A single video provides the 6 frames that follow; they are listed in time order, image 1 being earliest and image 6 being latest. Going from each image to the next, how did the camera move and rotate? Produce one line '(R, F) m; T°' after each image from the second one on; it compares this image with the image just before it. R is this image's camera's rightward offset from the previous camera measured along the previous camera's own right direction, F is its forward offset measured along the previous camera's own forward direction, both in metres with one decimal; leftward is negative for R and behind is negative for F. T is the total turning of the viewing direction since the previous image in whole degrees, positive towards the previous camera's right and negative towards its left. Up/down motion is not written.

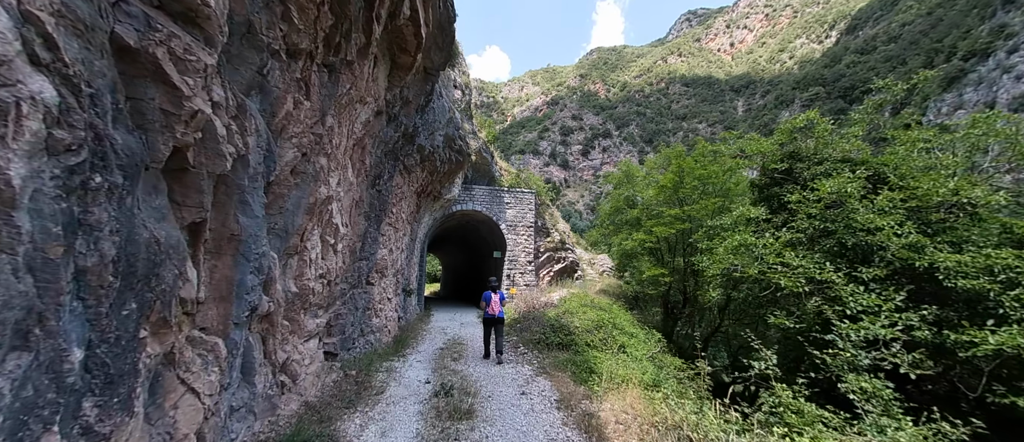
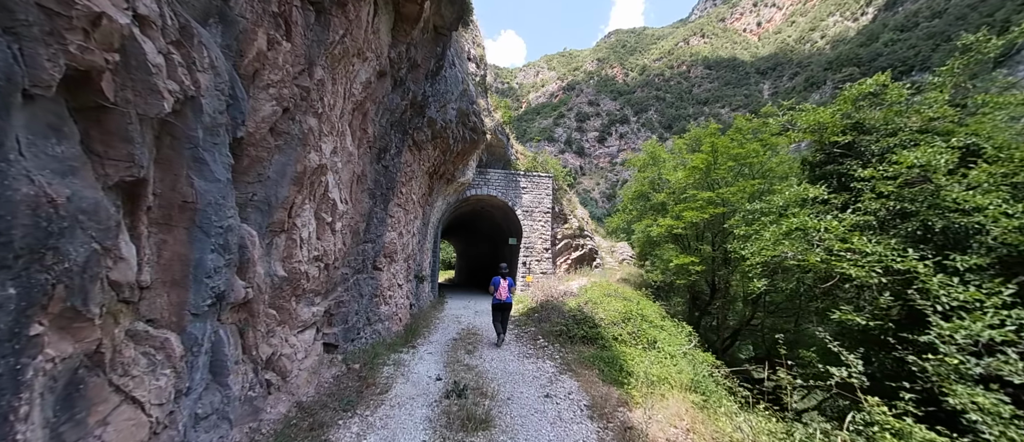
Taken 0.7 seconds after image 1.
(-0.1, +0.7) m; -2°
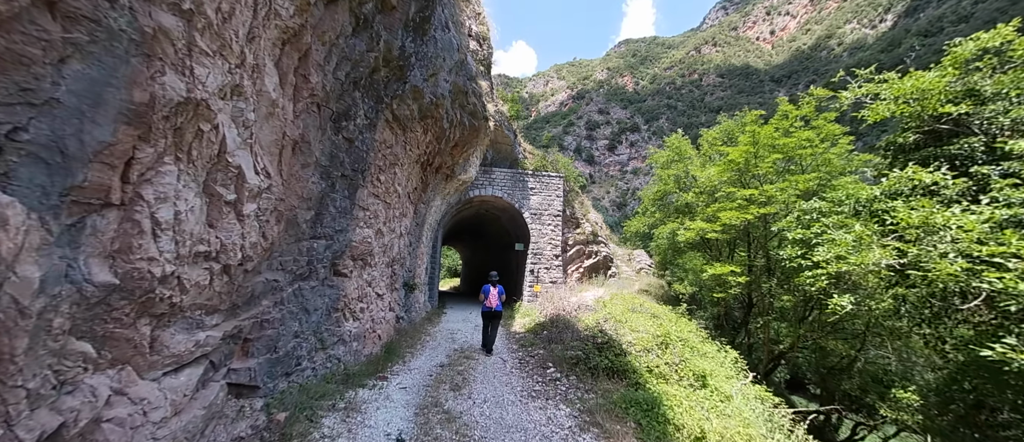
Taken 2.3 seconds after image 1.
(+0.1, +1.6) m; -1°
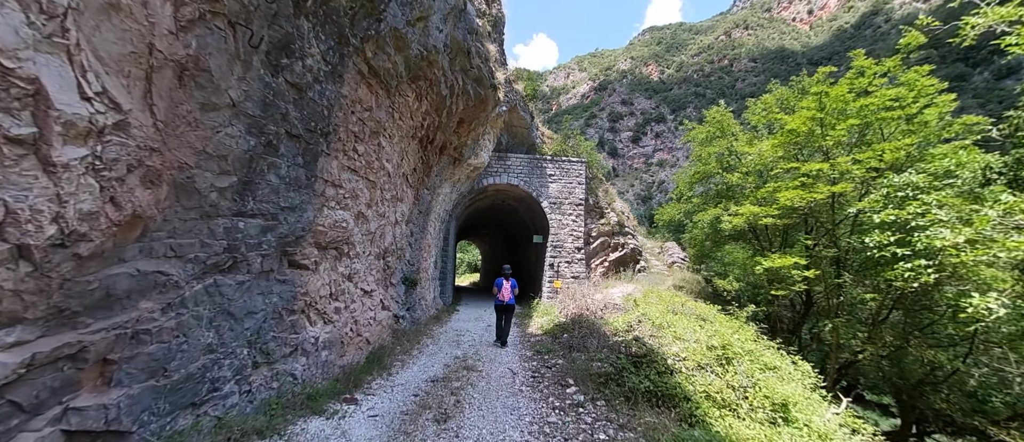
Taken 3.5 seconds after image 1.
(+0.2, +1.3) m; -4°
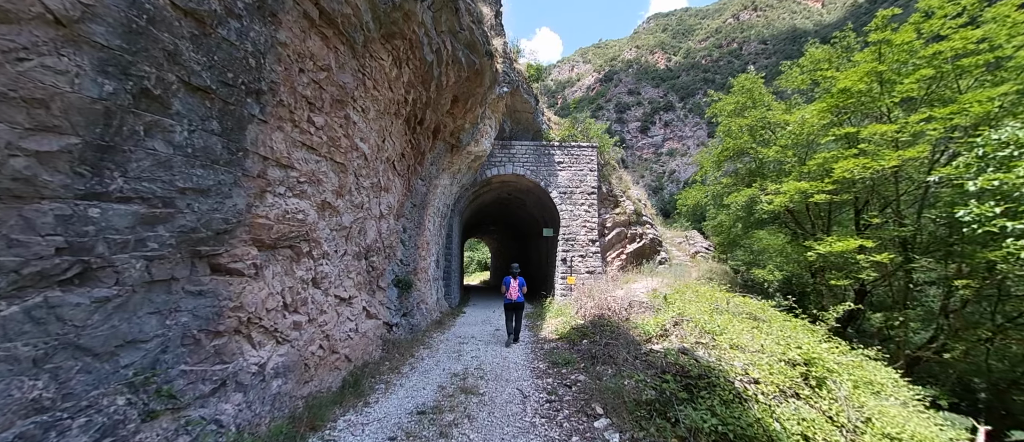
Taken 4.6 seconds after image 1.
(+0.1, +1.1) m; -2°
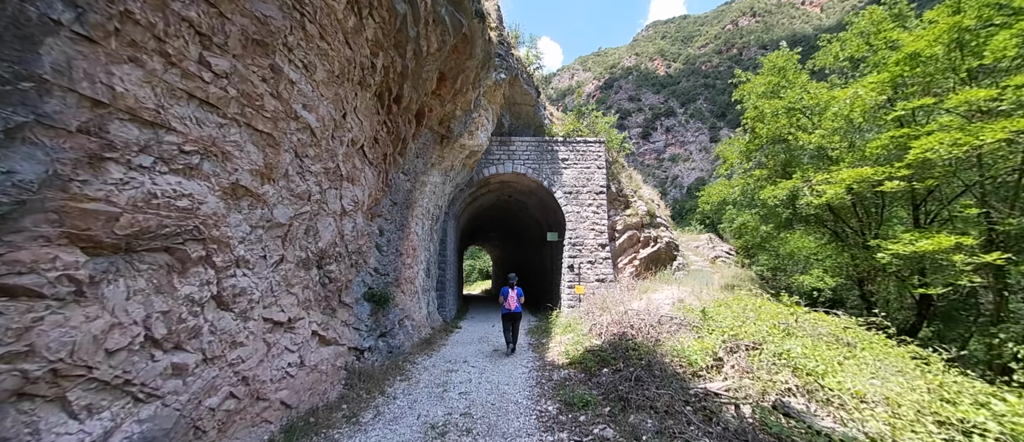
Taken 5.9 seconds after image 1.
(+0.1, +1.3) m; 0°
